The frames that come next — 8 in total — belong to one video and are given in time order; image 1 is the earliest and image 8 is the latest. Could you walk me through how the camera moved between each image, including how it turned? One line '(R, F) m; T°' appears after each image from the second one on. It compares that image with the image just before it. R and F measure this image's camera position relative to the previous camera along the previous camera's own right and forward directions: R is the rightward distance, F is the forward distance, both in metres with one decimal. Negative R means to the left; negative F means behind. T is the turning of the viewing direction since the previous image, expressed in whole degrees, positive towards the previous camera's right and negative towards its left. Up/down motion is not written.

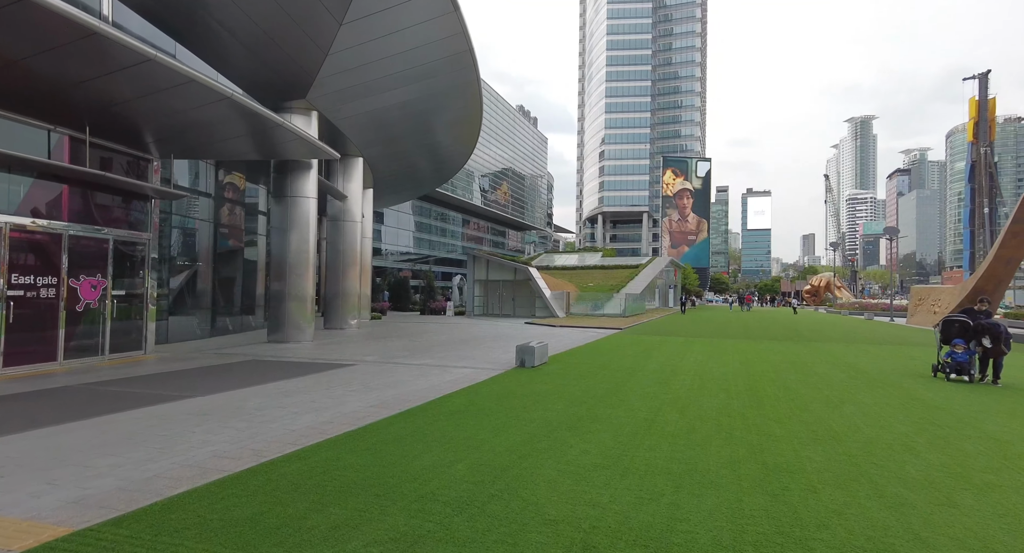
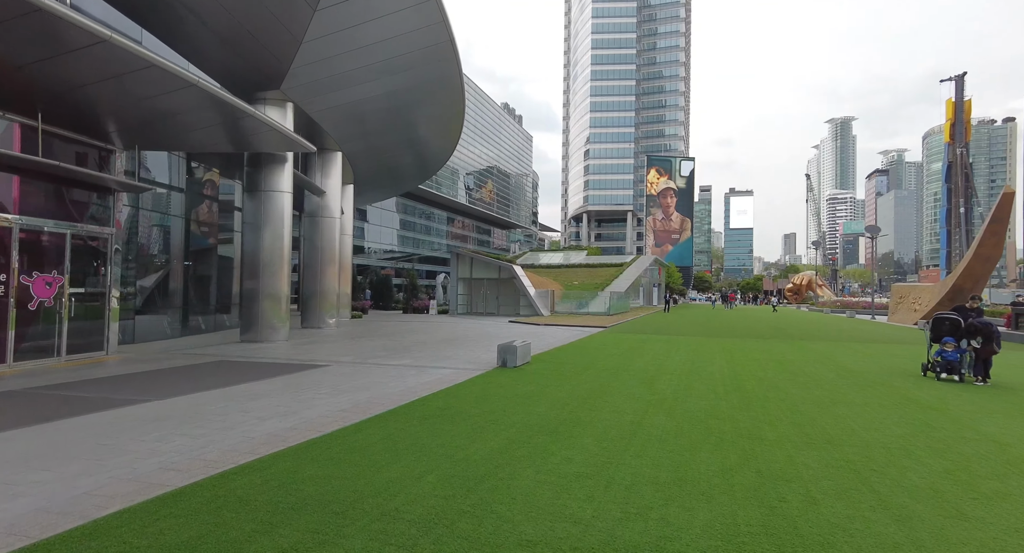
(+0.1, +0.4) m; +2°
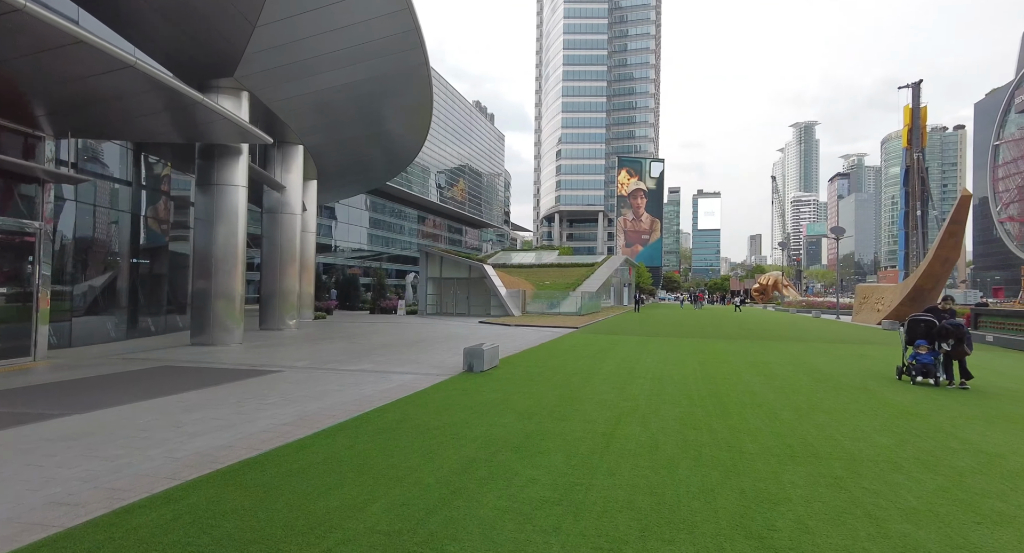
(+0.1, +0.5) m; +3°
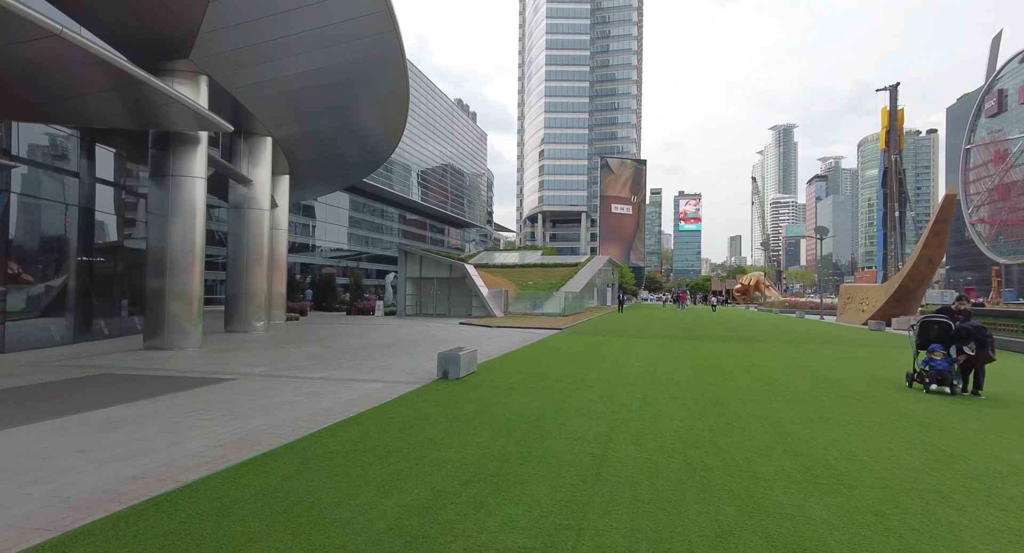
(+0.1, +0.8) m; +2°
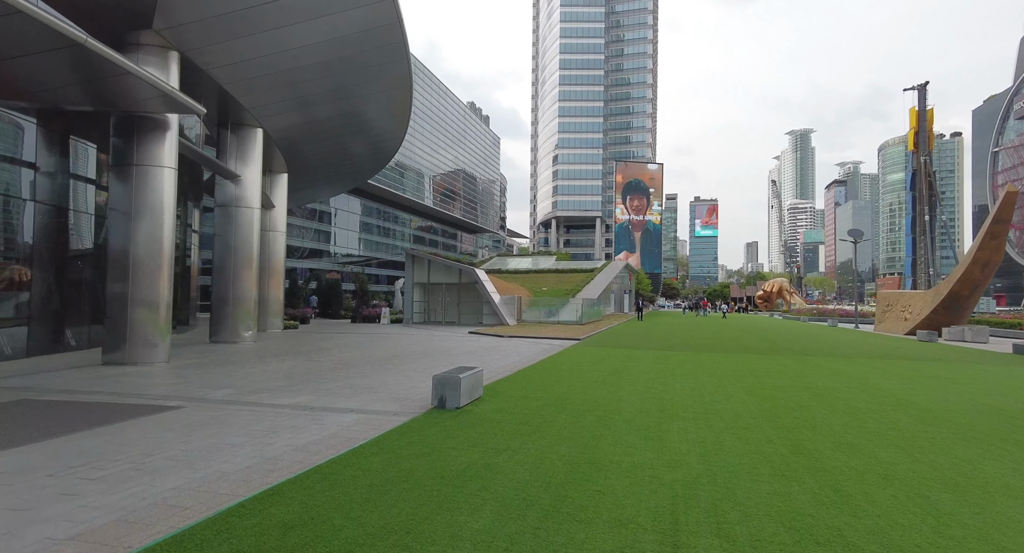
(0.0, +1.9) m; -1°
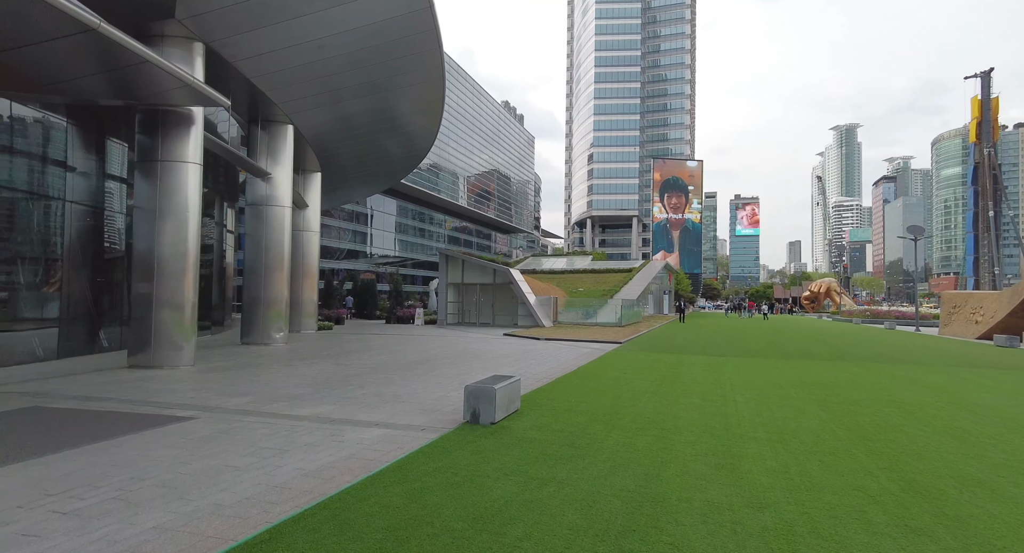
(-0.1, +0.9) m; -4°
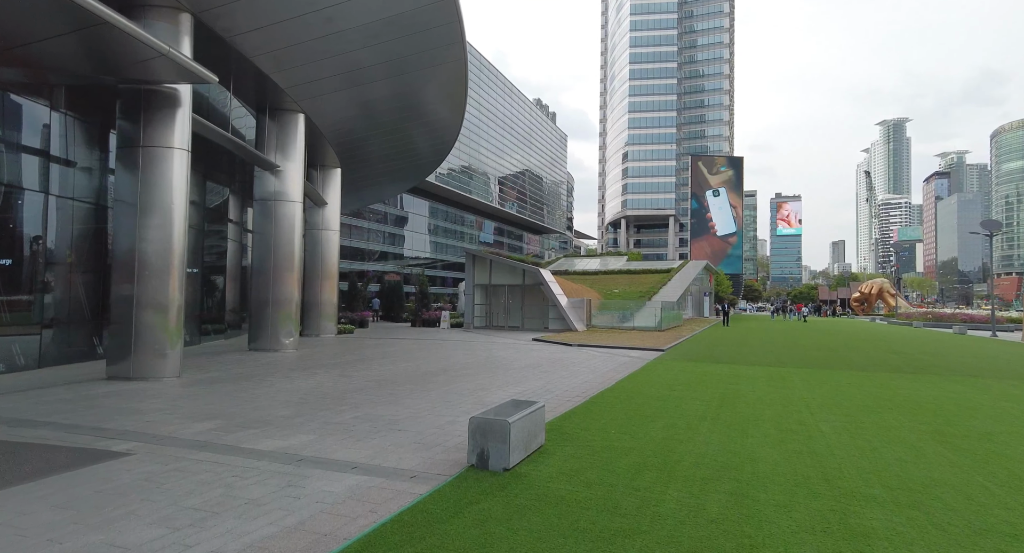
(+0.1, +1.6) m; -4°
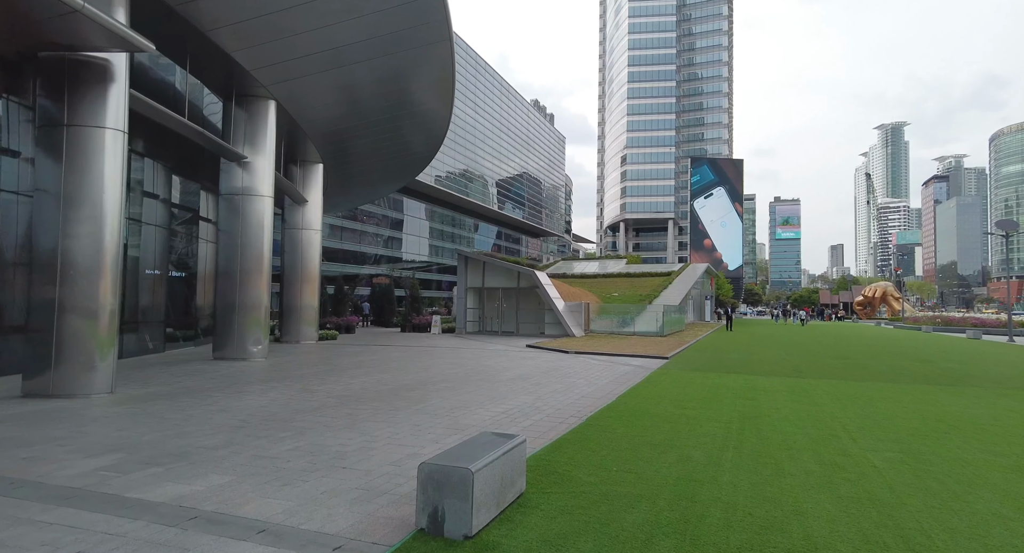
(+0.2, +1.3) m; 0°
